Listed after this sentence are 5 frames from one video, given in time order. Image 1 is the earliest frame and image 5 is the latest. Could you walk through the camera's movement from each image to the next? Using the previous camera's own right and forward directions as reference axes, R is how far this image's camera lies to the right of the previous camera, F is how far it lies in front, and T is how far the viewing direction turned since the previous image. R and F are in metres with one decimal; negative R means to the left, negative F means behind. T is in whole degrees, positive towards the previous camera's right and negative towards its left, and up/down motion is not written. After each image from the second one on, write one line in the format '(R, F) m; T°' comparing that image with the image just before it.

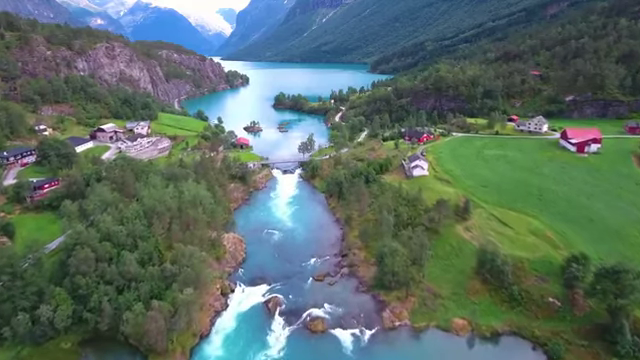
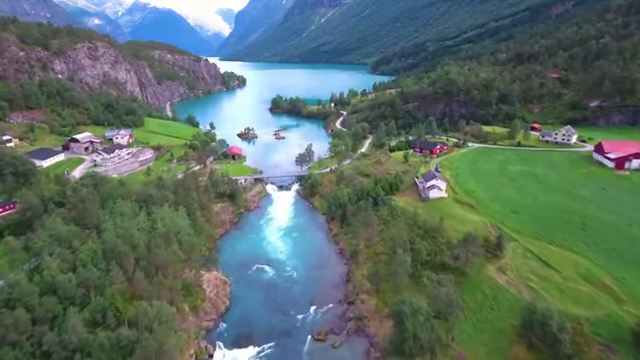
(-0.2, +9.3) m; 0°
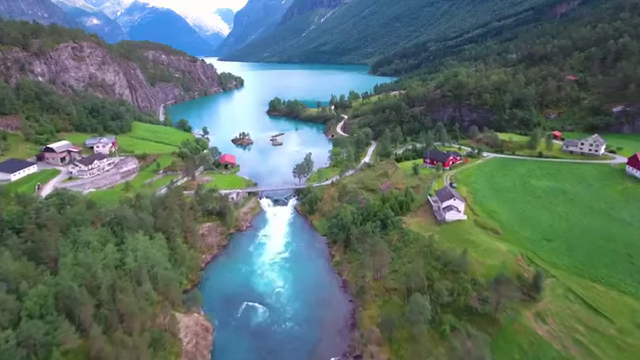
(-0.1, +7.2) m; 0°
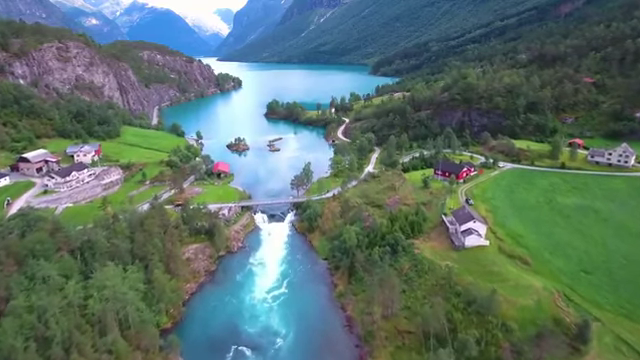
(-0.1, +6.2) m; 0°
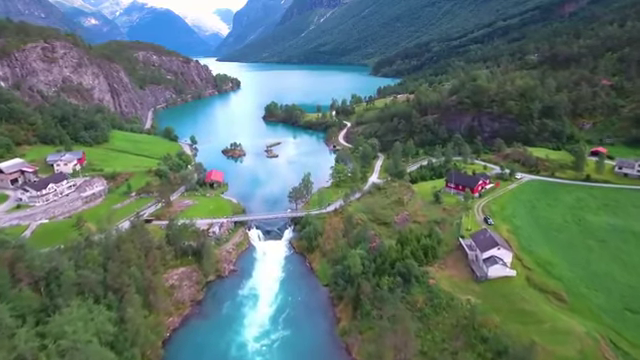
(-0.1, +5.5) m; 0°
